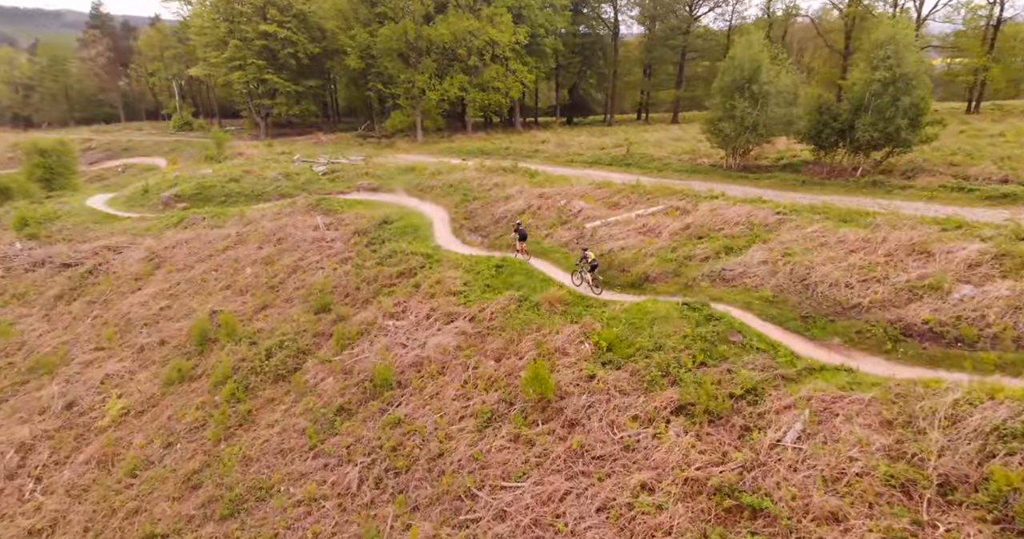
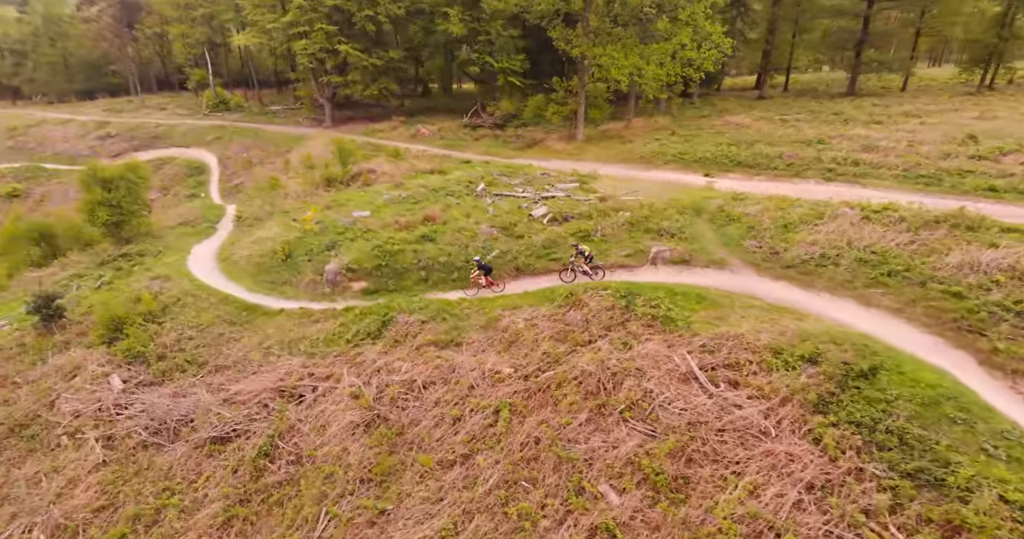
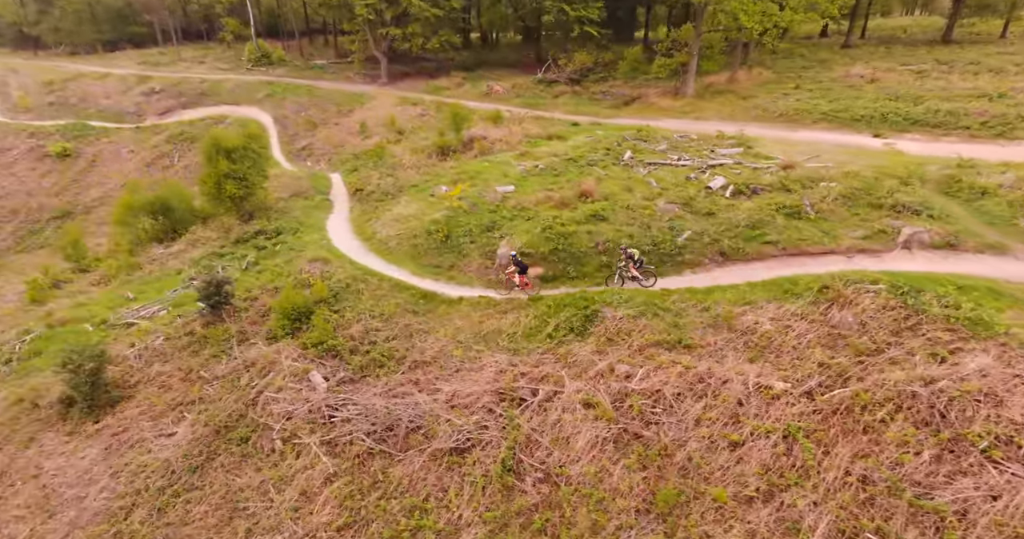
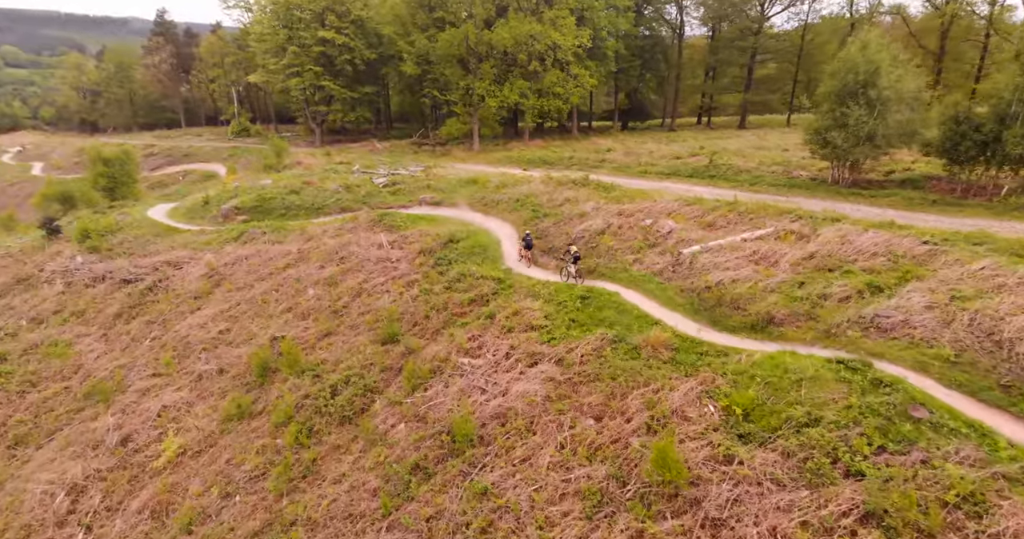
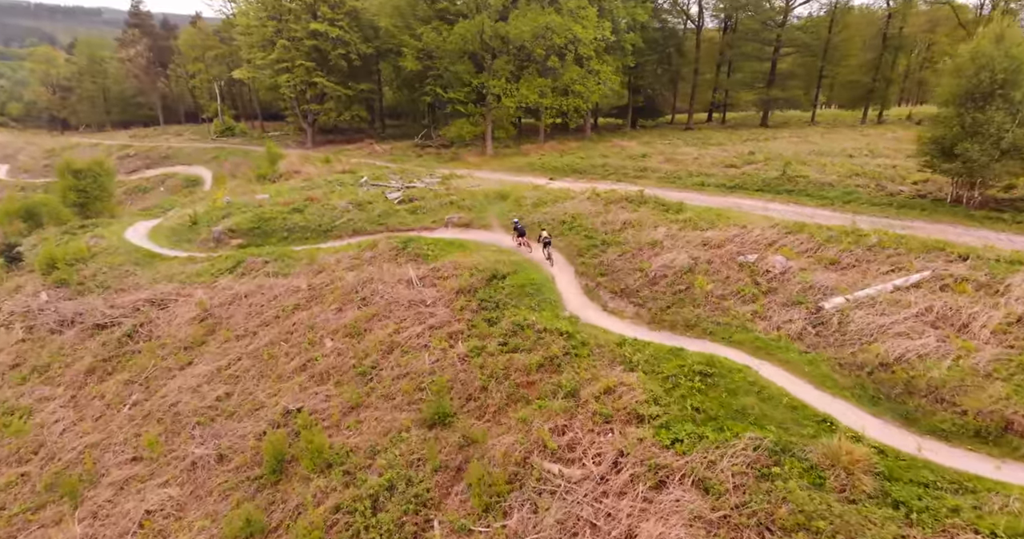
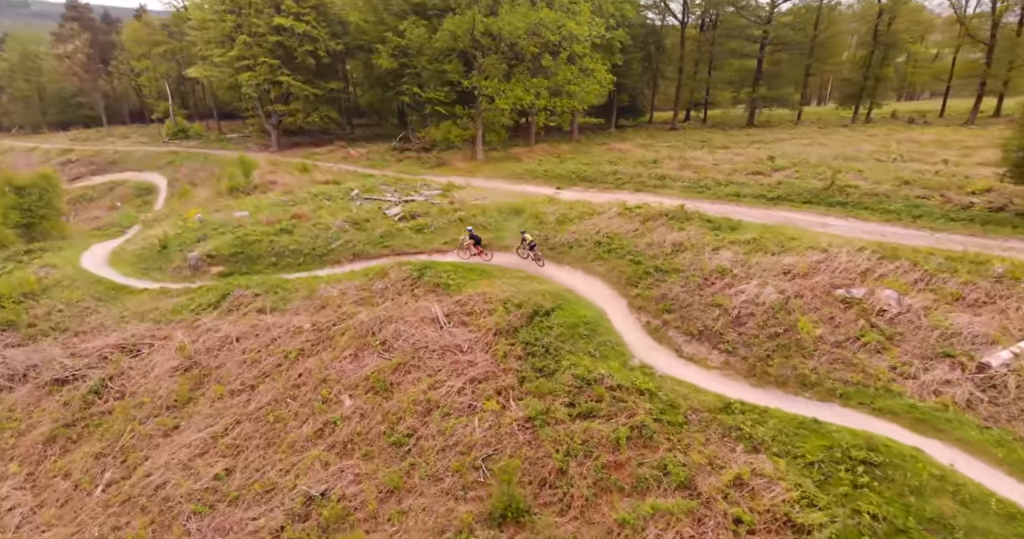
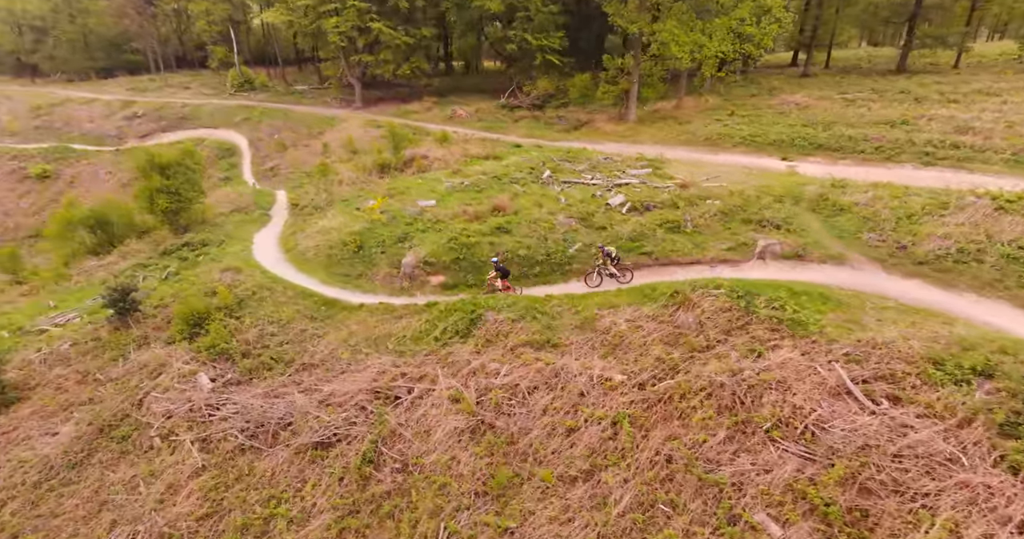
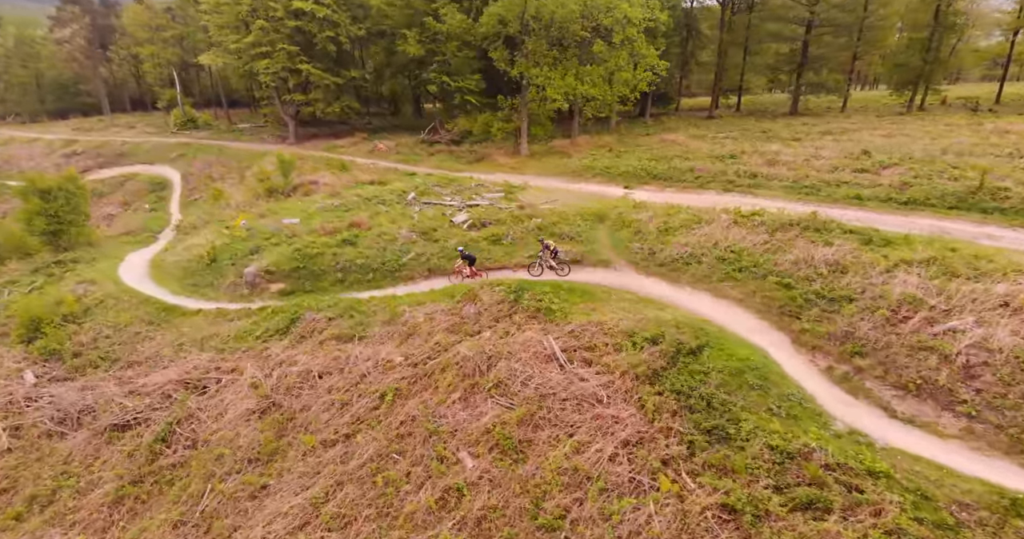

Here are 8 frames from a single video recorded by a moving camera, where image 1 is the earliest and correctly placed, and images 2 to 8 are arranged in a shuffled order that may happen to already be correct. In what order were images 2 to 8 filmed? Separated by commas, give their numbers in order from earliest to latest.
4, 5, 6, 8, 2, 7, 3
